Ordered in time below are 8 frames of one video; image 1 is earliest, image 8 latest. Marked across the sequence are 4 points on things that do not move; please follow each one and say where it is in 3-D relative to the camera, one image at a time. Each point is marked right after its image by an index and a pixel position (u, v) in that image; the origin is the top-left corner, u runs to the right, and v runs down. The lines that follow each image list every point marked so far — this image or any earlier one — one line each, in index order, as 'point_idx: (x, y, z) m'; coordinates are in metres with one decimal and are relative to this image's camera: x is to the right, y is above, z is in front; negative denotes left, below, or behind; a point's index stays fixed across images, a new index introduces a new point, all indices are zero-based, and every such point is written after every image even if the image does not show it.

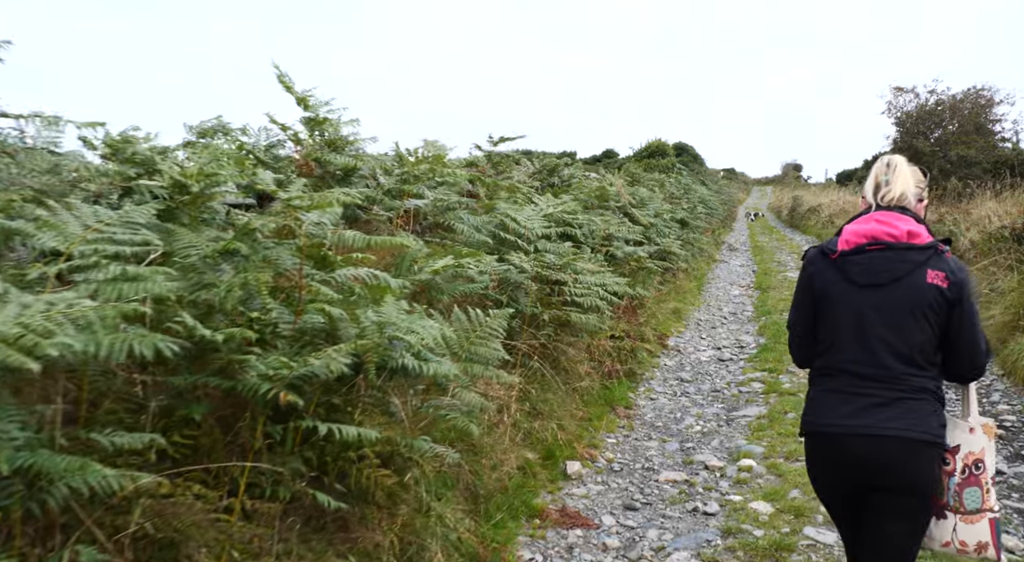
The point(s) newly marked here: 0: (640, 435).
0: (+1.2, -1.5, +7.7) m
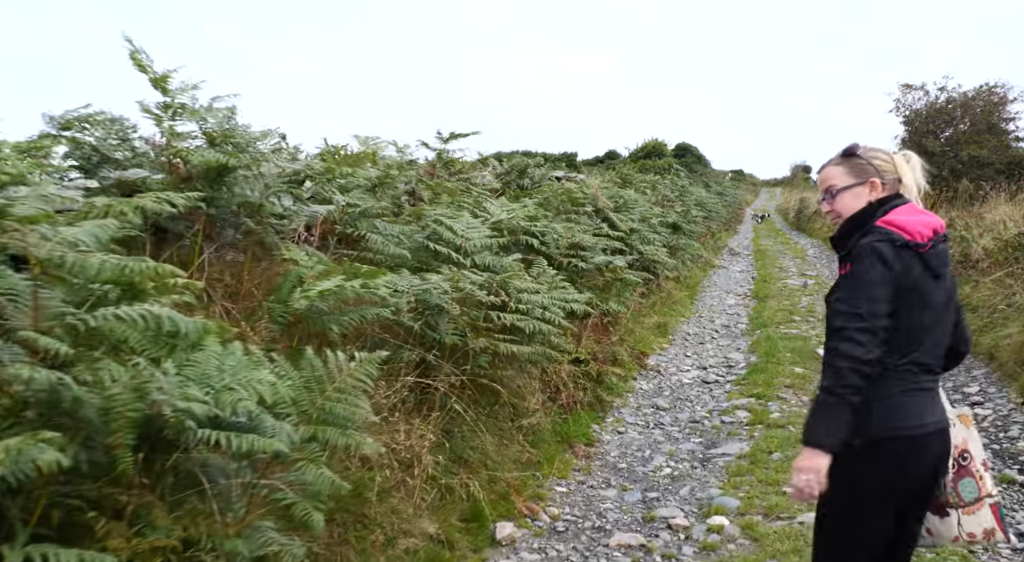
0: (+0.7, -1.6, +6.5) m
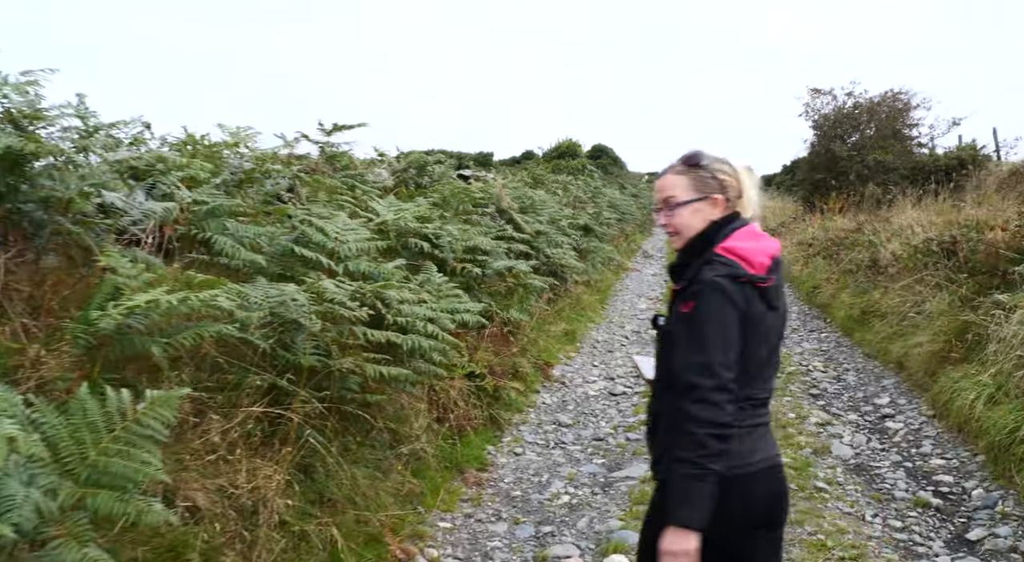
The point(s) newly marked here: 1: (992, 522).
0: (-0.2, -1.7, +5.9) m
1: (+3.3, -1.7, +5.5) m
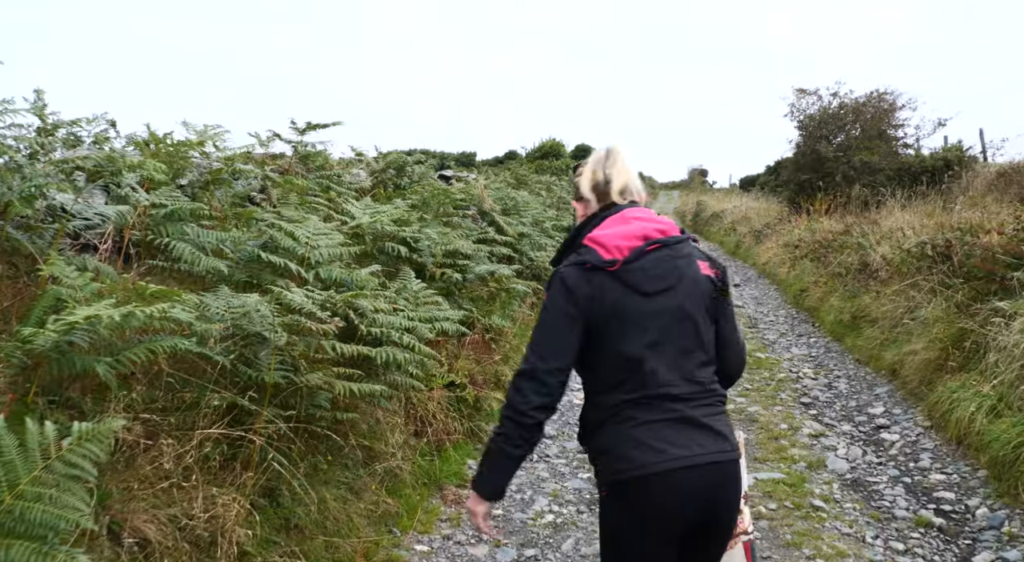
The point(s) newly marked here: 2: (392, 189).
0: (-0.3, -1.8, +5.6) m
1: (+3.2, -1.7, +5.3) m
2: (-1.5, +1.1, +9.9) m
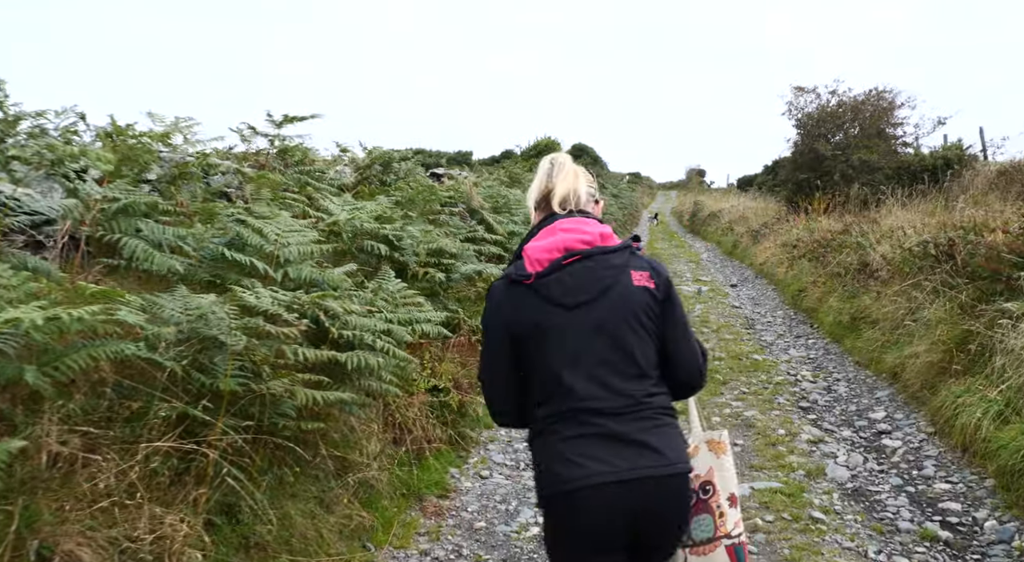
0: (-0.4, -1.7, +5.2) m
1: (+3.1, -1.7, +5.0) m
2: (-1.6, +1.1, +9.6) m
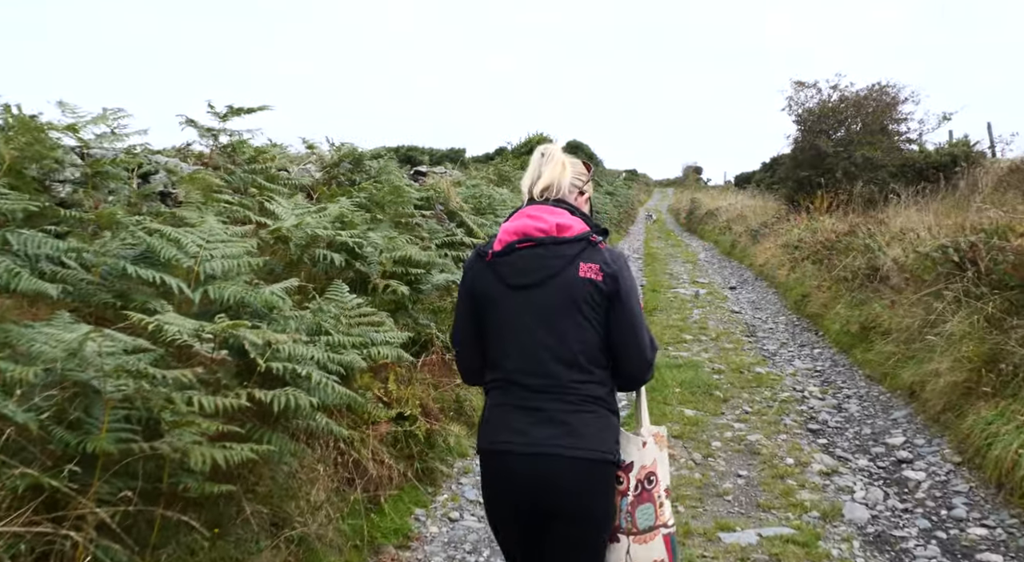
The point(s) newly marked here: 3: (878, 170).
0: (-0.6, -1.9, +4.4) m
1: (+2.9, -1.8, +4.2) m
2: (-1.8, +1.0, +8.7) m
3: (+9.1, +2.8, +20.0) m
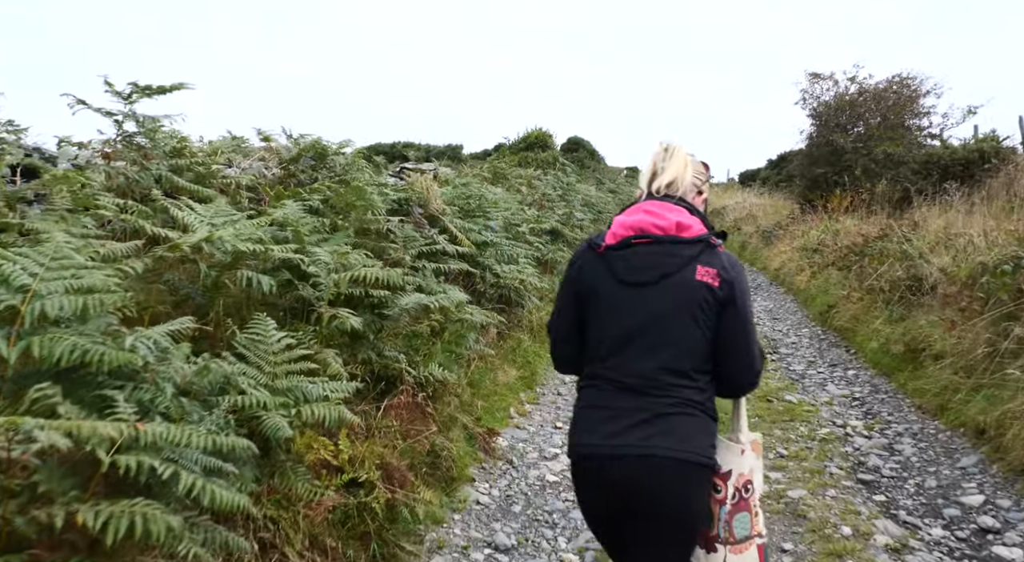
0: (-0.7, -2.0, +3.1) m
1: (+2.8, -2.0, +2.8) m
2: (-1.9, +0.9, +7.3) m
3: (+9.0, +2.6, +18.6) m
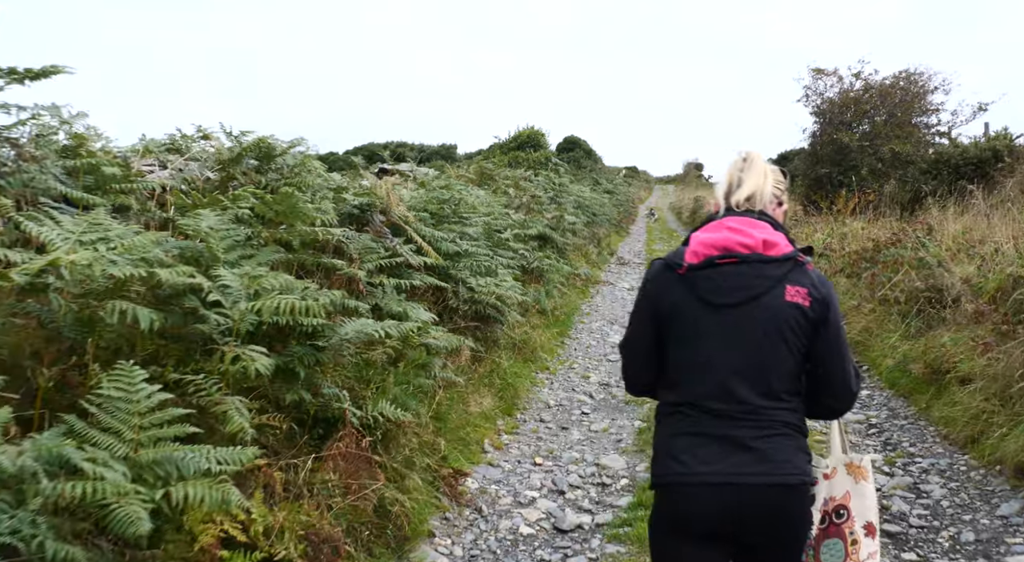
0: (-0.9, -2.2, +2.1) m
1: (+2.6, -2.1, +1.9) m
2: (-2.1, +0.7, +6.4) m
3: (+8.8, +2.5, +17.6) m
